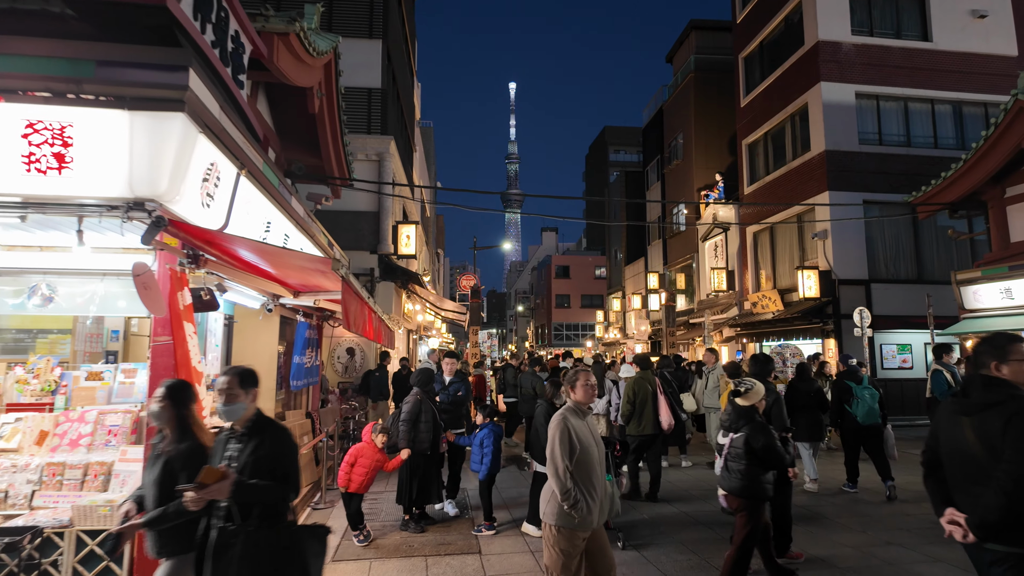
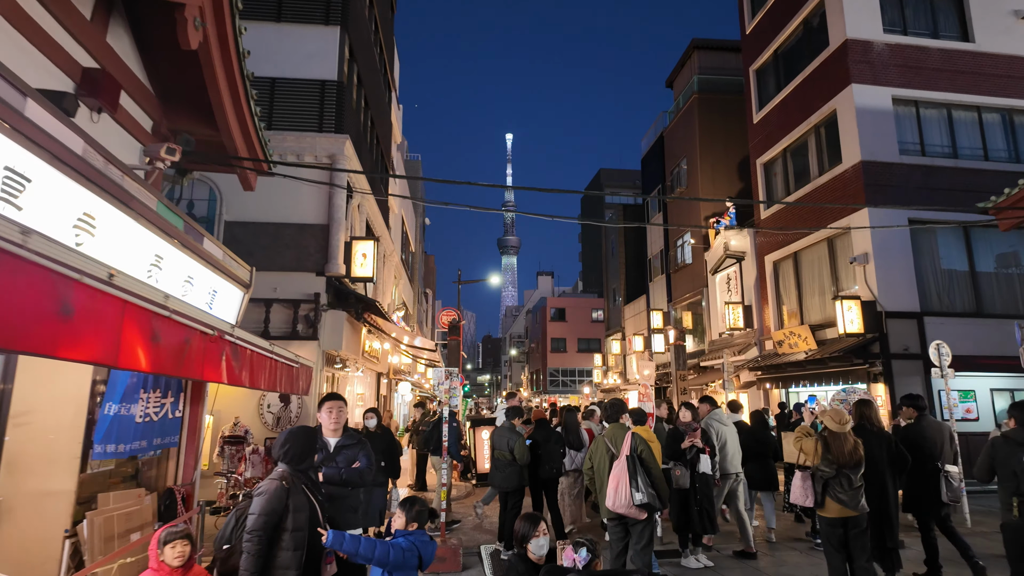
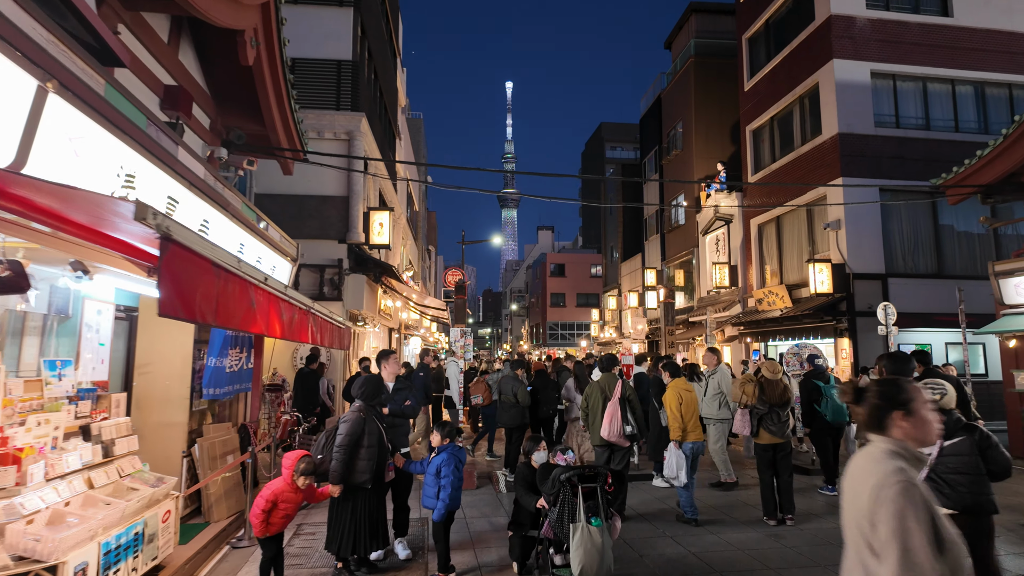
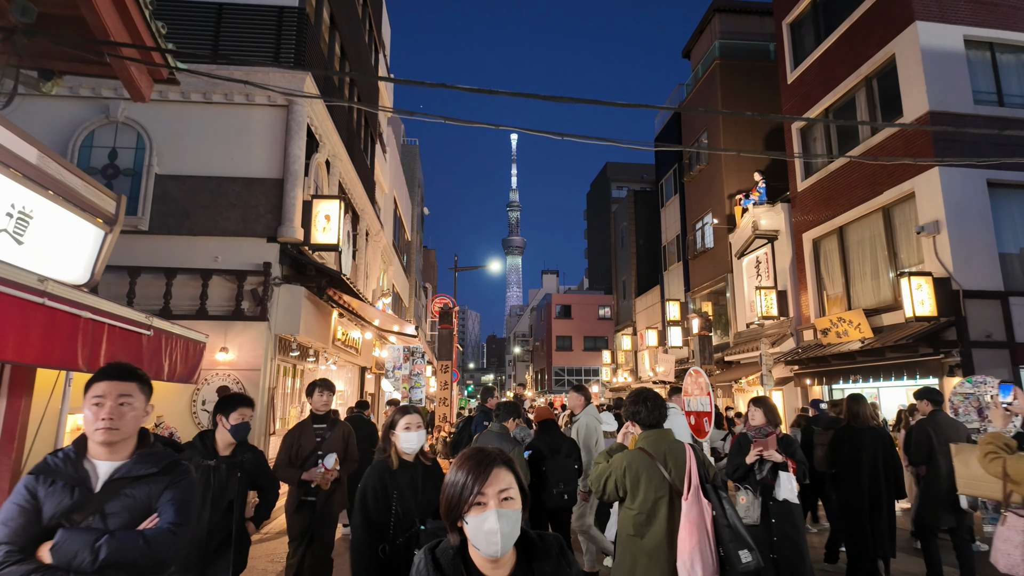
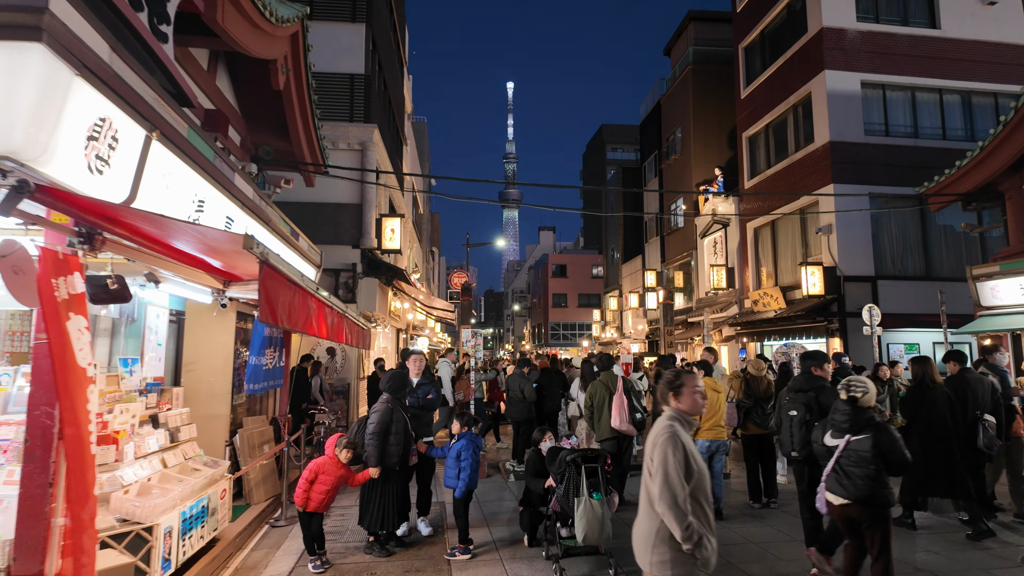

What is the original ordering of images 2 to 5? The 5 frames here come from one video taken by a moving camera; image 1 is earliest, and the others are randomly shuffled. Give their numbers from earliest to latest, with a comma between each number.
5, 3, 2, 4
